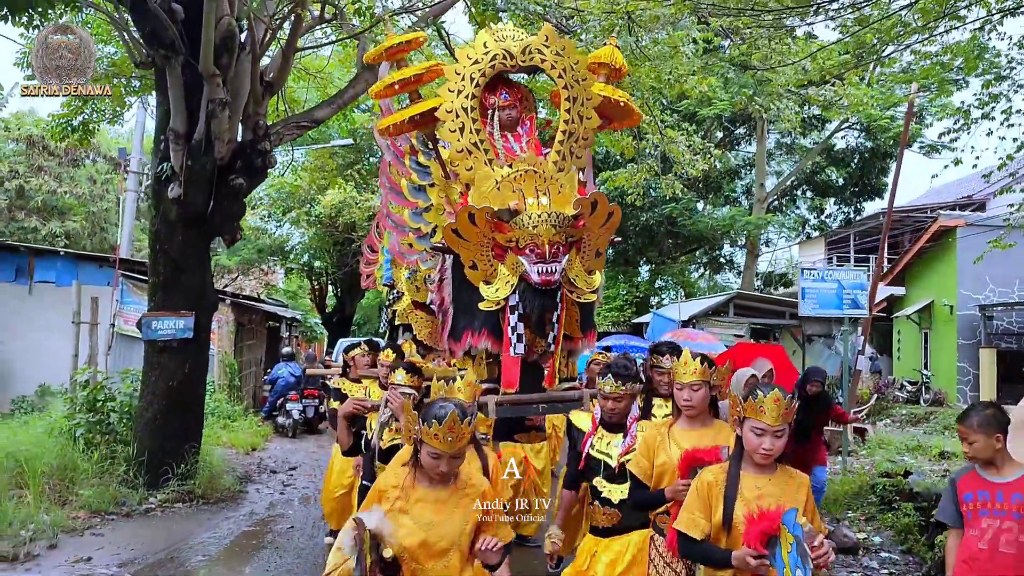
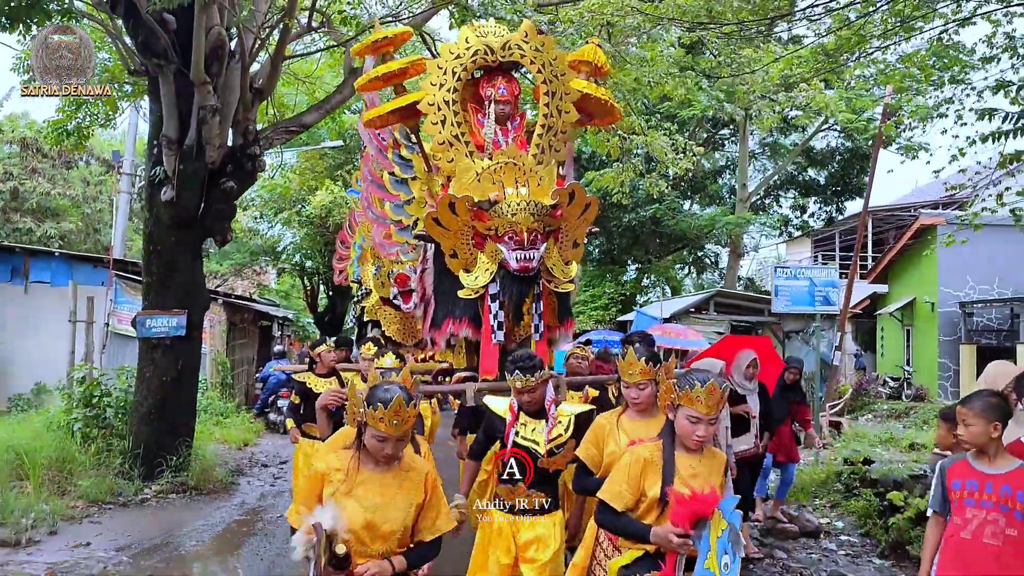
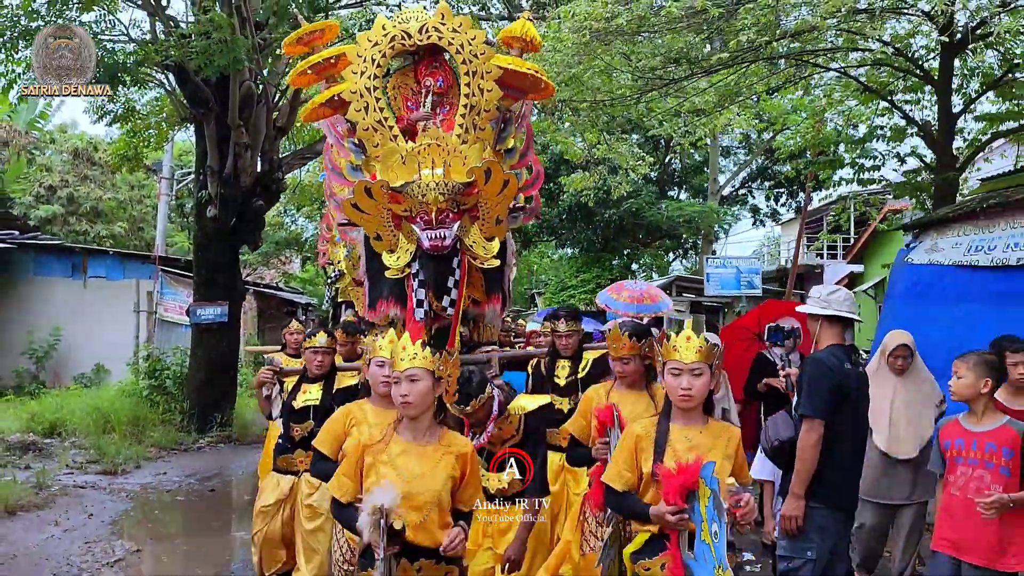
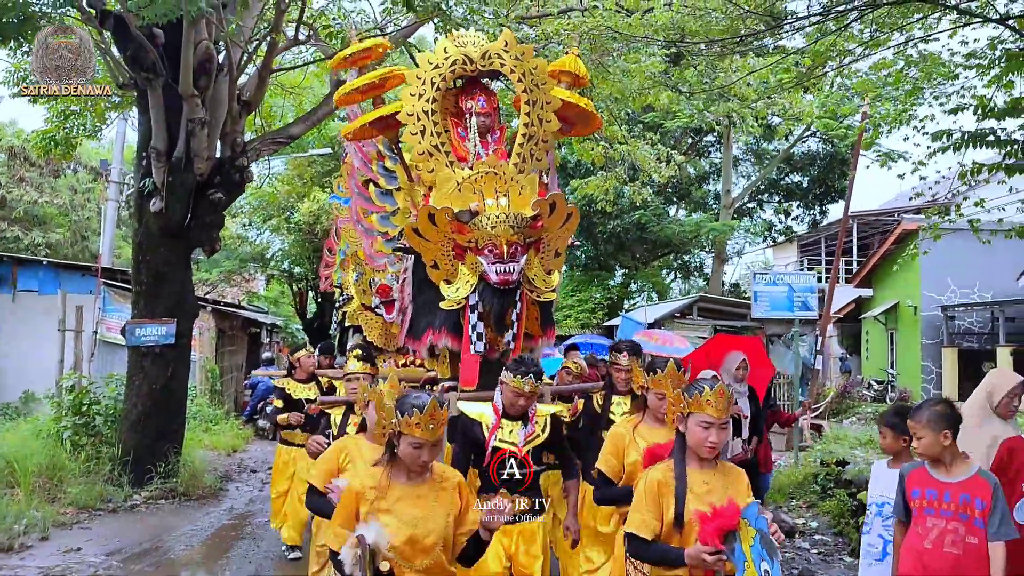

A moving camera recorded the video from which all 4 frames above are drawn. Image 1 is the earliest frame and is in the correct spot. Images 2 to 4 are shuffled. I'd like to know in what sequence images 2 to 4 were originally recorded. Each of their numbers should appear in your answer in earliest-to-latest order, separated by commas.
2, 4, 3
